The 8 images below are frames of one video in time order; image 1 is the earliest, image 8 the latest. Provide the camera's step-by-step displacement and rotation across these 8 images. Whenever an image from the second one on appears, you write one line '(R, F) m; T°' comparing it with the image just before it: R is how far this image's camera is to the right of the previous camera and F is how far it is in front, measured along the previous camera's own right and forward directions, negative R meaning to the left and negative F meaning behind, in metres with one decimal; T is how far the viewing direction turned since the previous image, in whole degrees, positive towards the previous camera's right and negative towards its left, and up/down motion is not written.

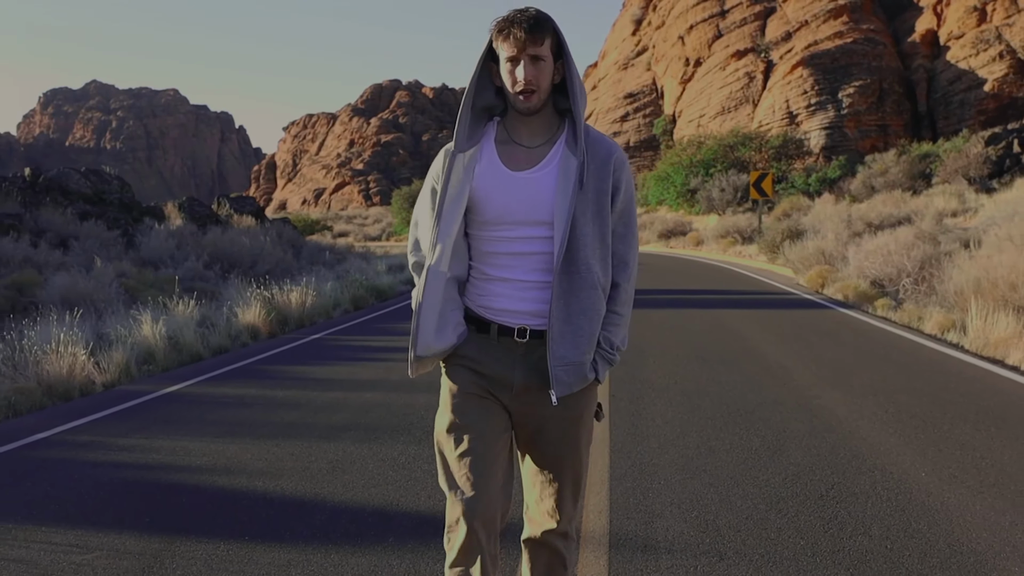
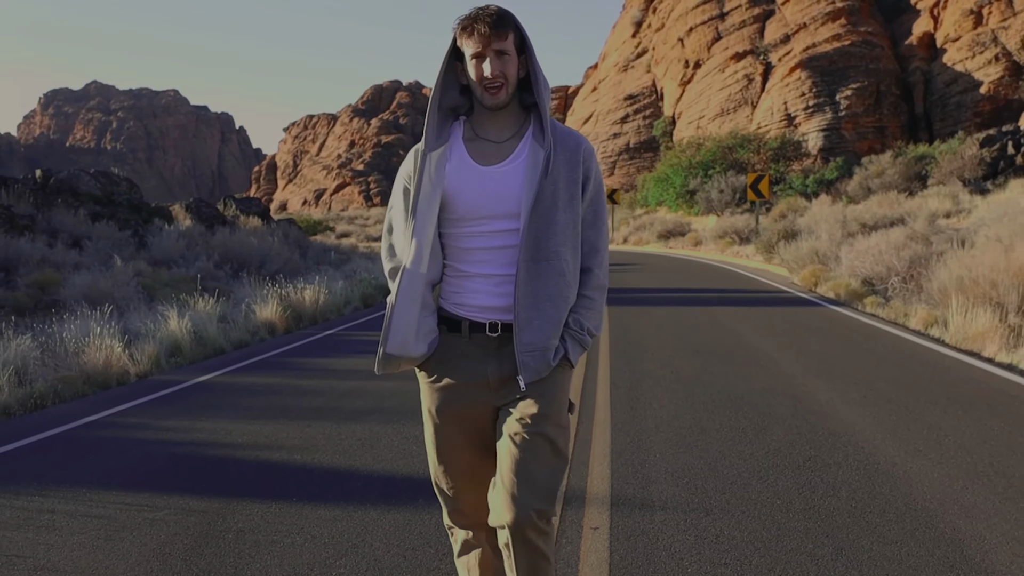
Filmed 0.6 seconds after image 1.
(-0.1, -0.5) m; 0°
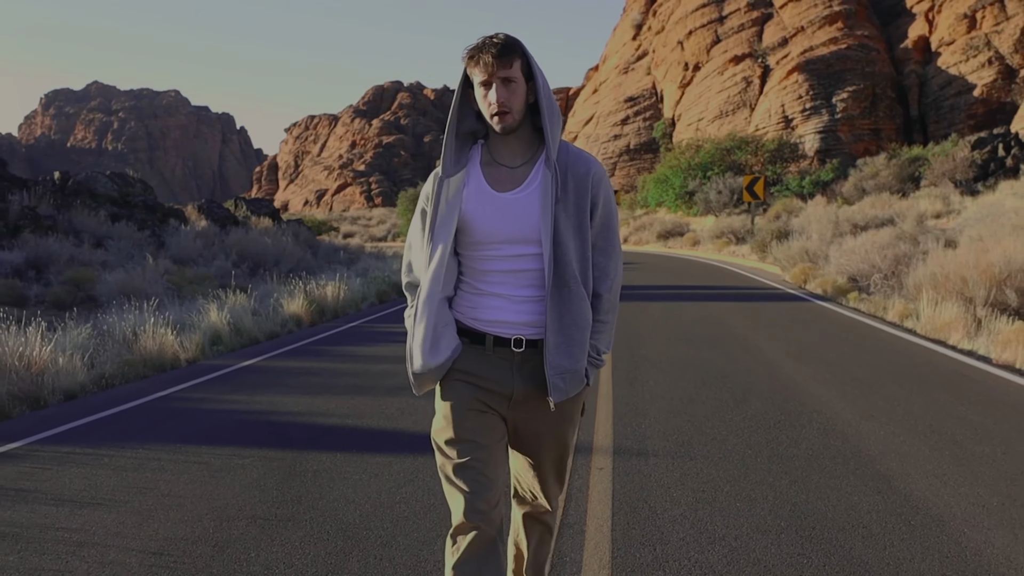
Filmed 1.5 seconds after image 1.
(-0.1, -0.9) m; 0°
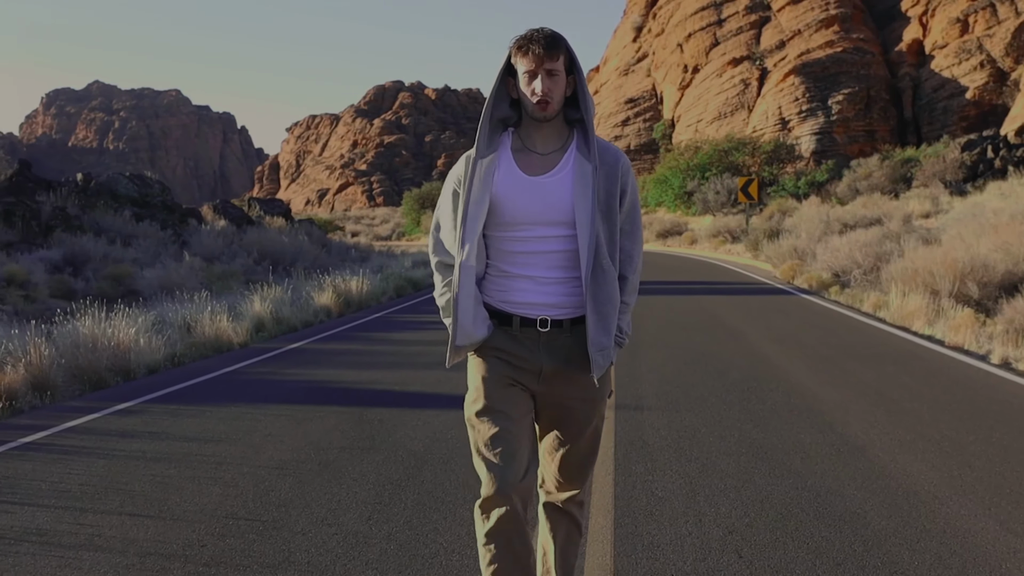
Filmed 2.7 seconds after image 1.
(-0.2, -1.2) m; 0°
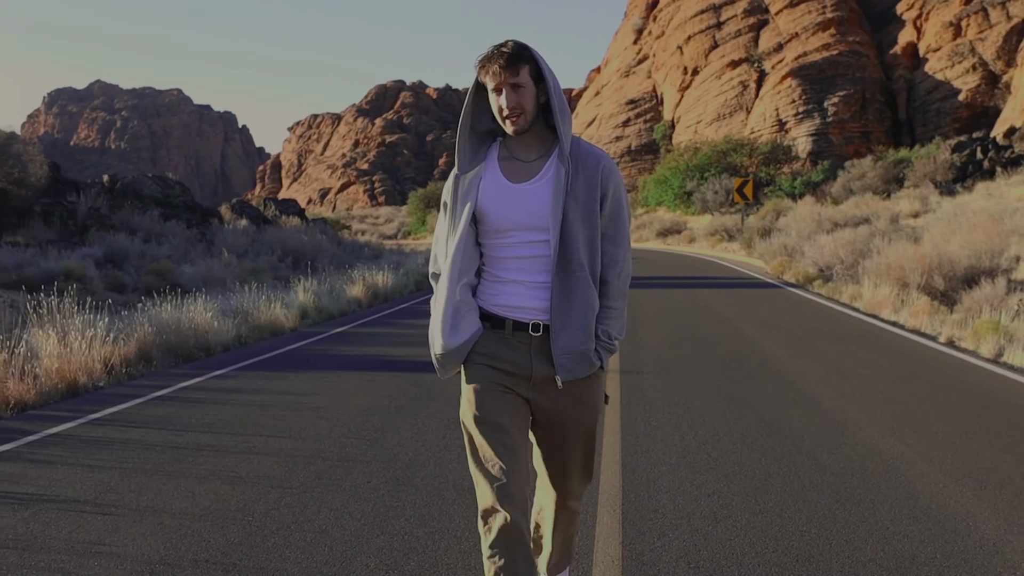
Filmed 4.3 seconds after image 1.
(-0.2, -1.5) m; 0°
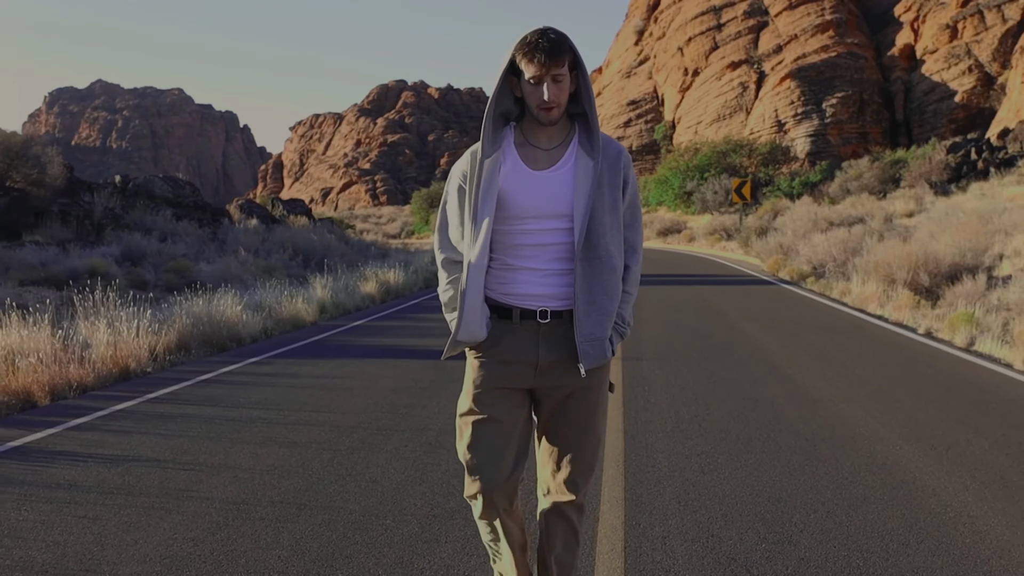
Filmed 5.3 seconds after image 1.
(-0.1, -0.7) m; 0°
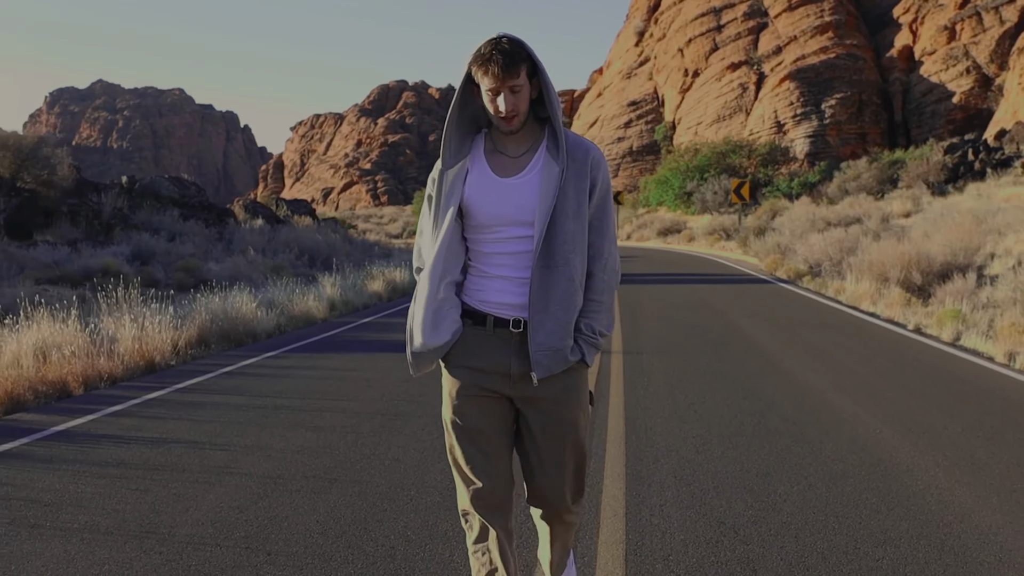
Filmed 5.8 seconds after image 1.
(-0.1, -0.4) m; 0°
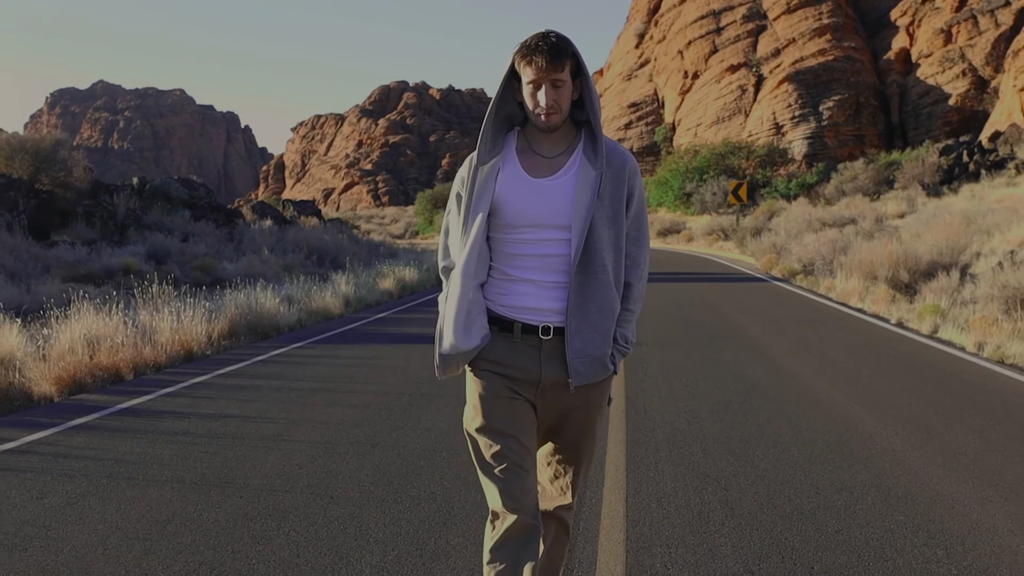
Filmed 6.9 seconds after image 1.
(-0.1, -0.7) m; 0°
